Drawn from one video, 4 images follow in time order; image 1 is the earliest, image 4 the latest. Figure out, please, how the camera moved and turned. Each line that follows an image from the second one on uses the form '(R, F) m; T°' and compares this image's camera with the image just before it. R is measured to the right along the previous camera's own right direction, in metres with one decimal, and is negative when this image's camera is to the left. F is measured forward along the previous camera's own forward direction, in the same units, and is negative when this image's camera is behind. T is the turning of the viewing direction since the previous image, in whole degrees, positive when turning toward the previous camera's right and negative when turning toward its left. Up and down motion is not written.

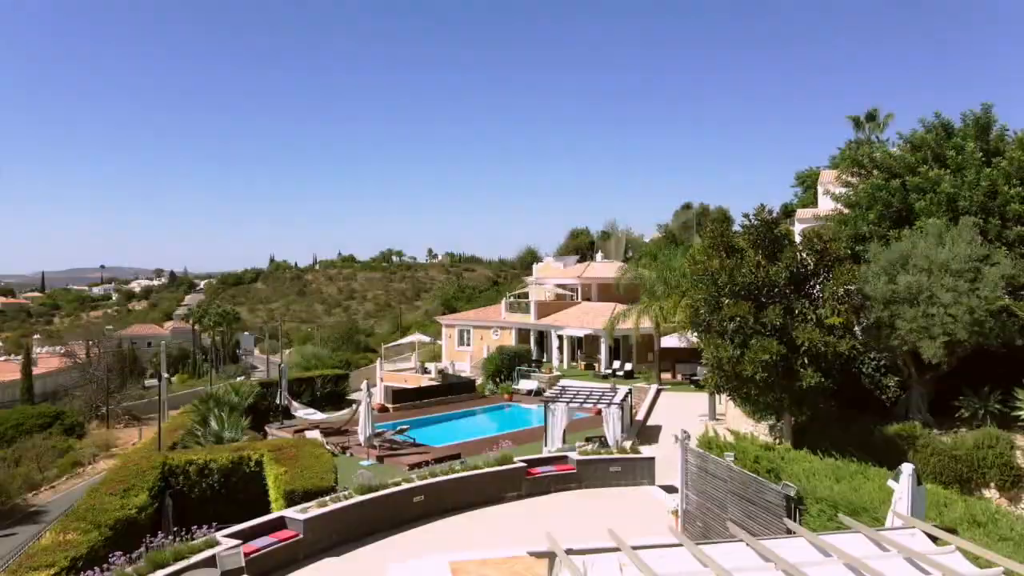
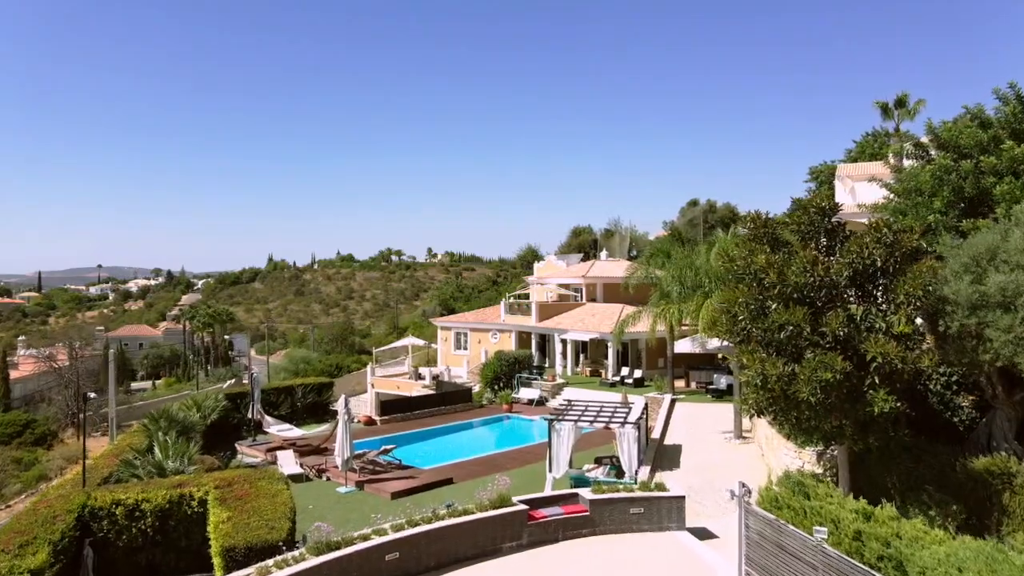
(0.0, +2.9) m; 0°
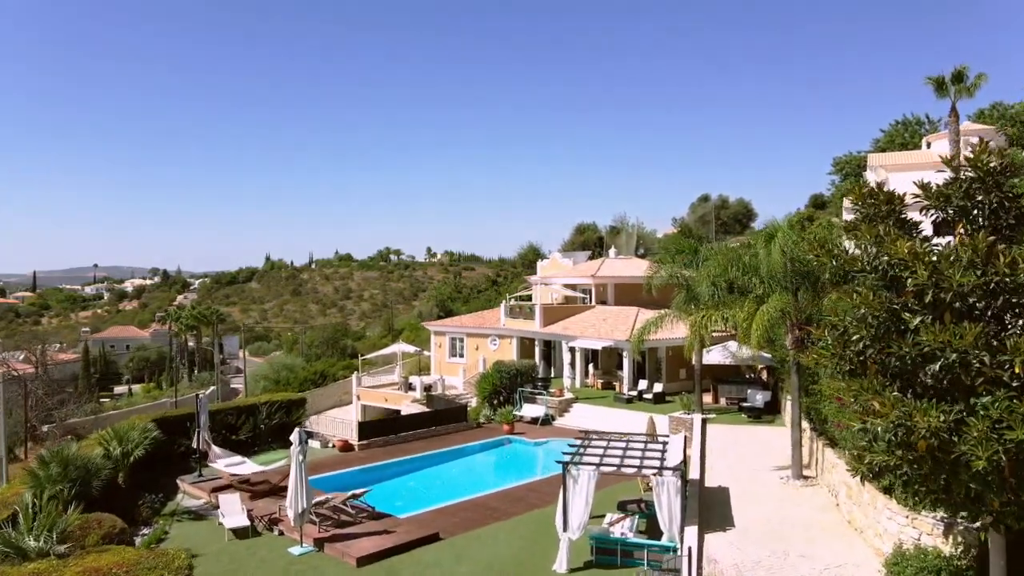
(-0.1, +4.5) m; 0°
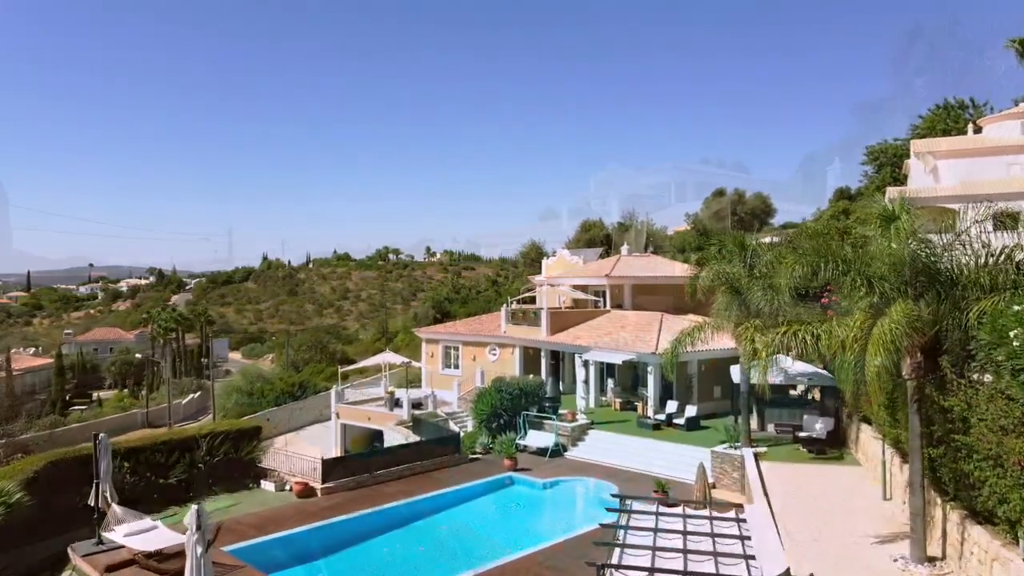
(-0.1, +5.1) m; 0°
